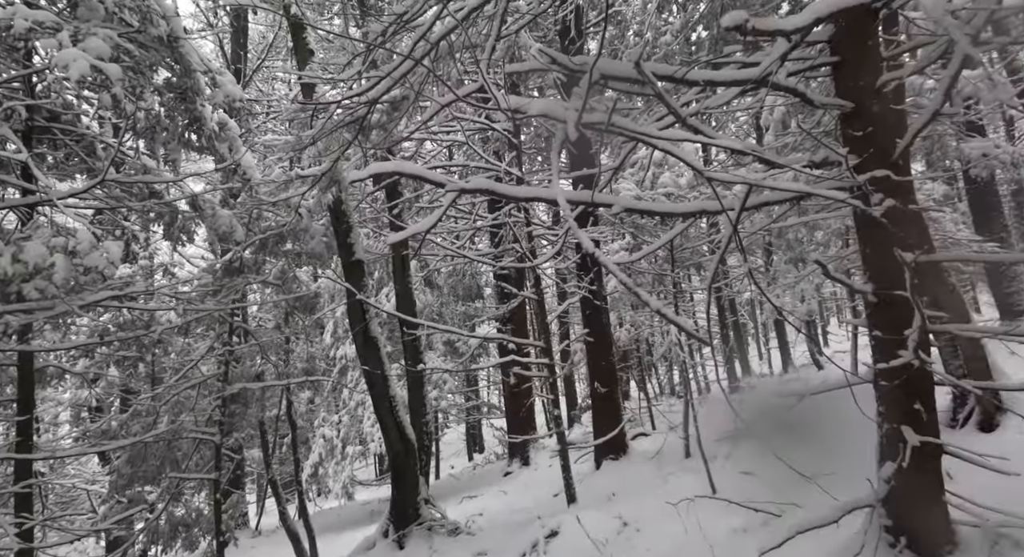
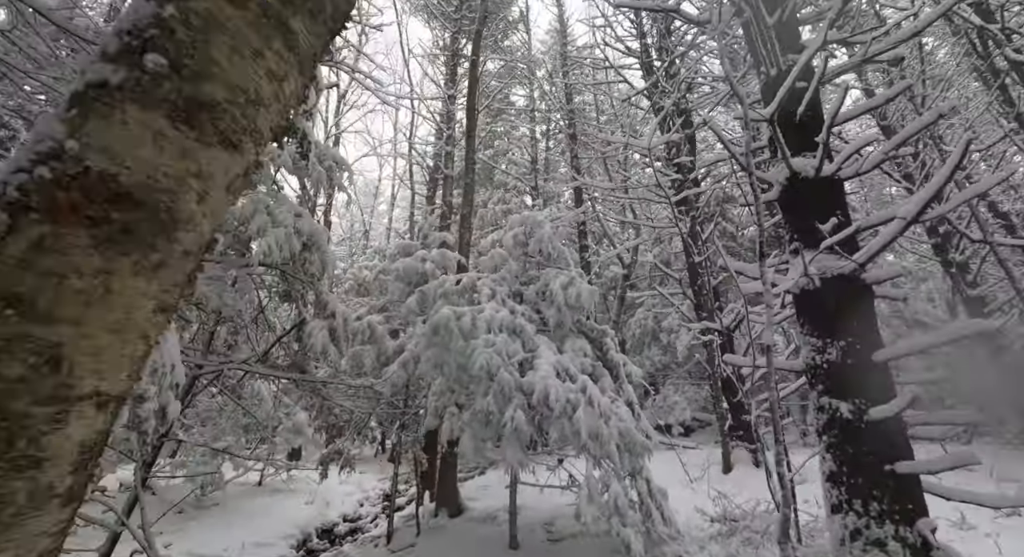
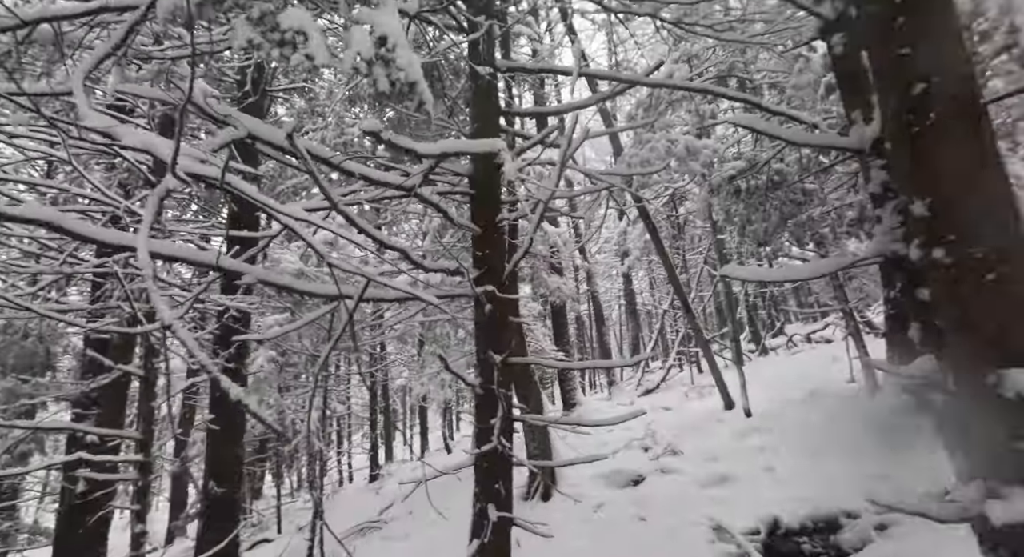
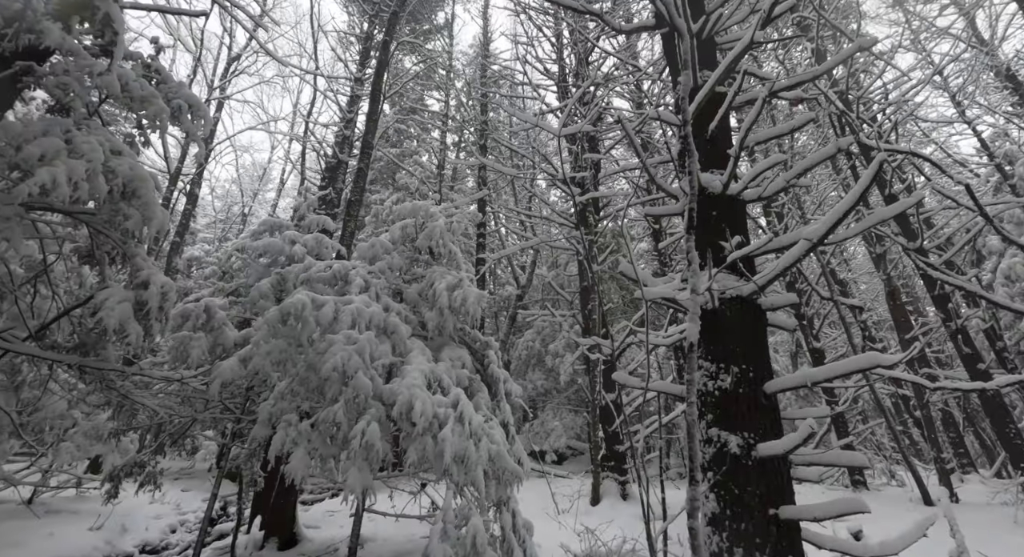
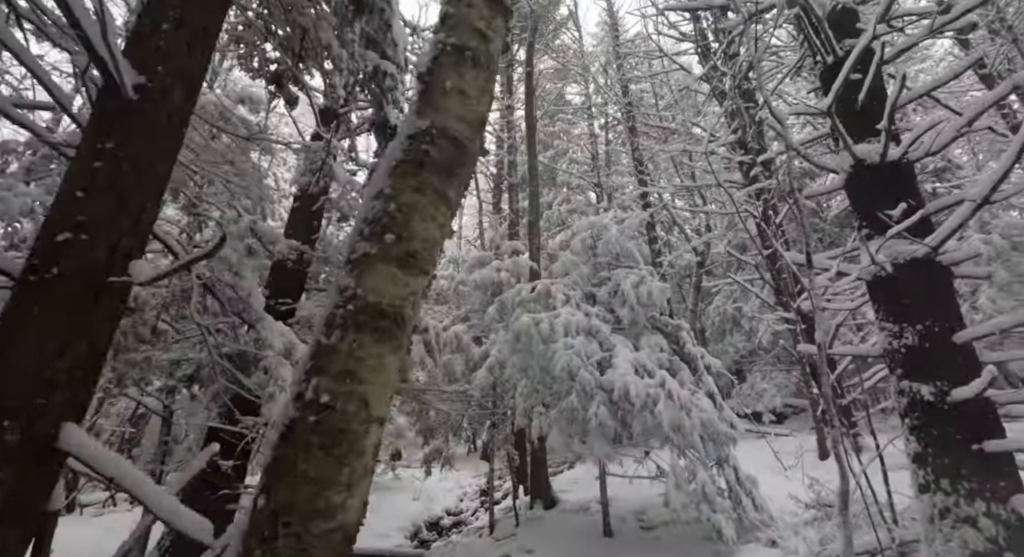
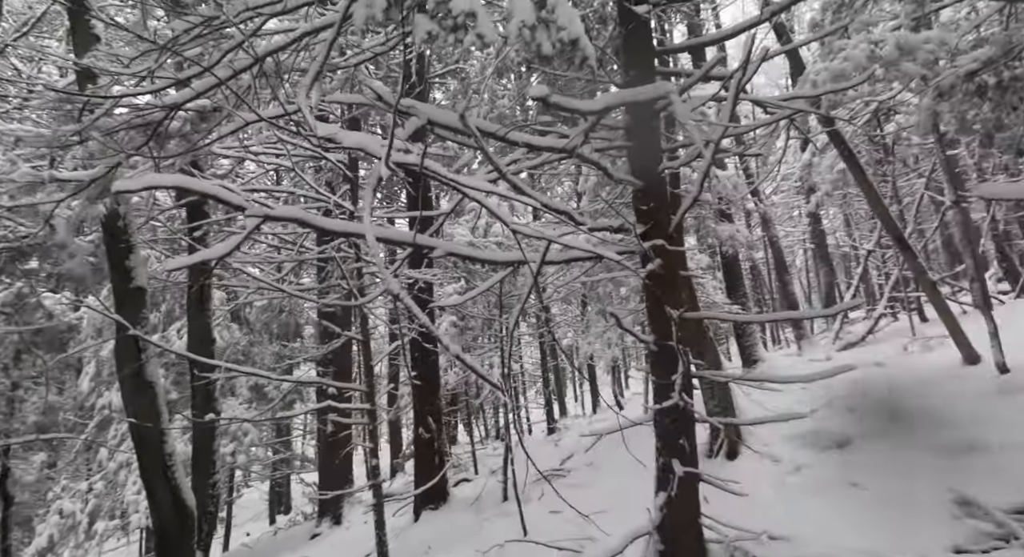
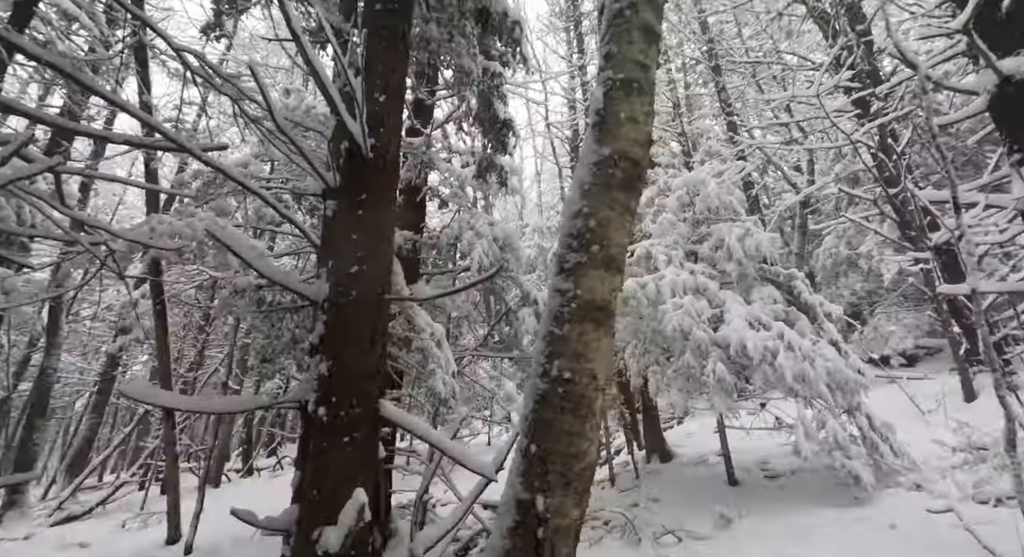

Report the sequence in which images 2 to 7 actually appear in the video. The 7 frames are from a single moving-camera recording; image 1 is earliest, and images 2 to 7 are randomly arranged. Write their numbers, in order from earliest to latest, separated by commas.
6, 3, 7, 5, 2, 4
